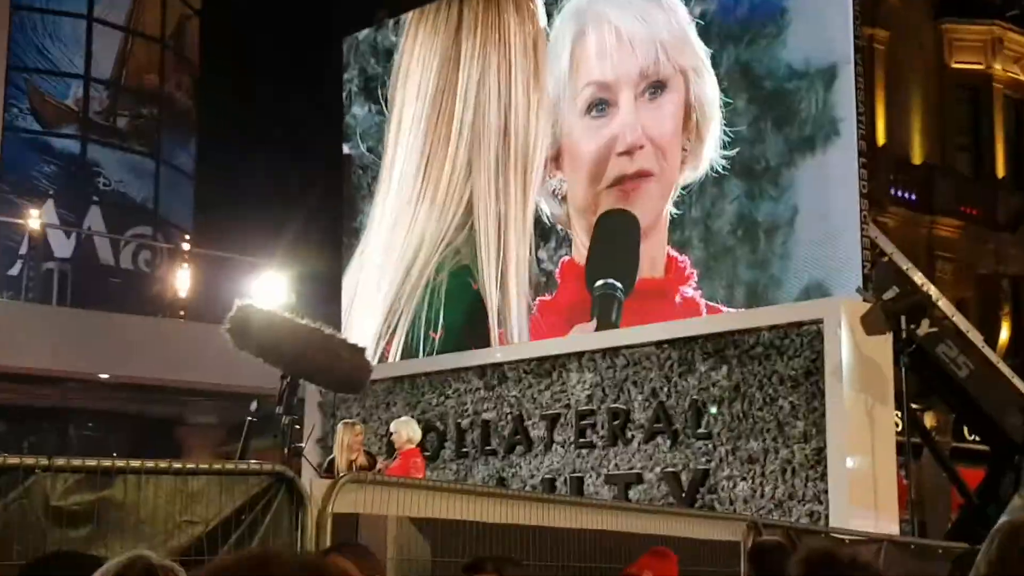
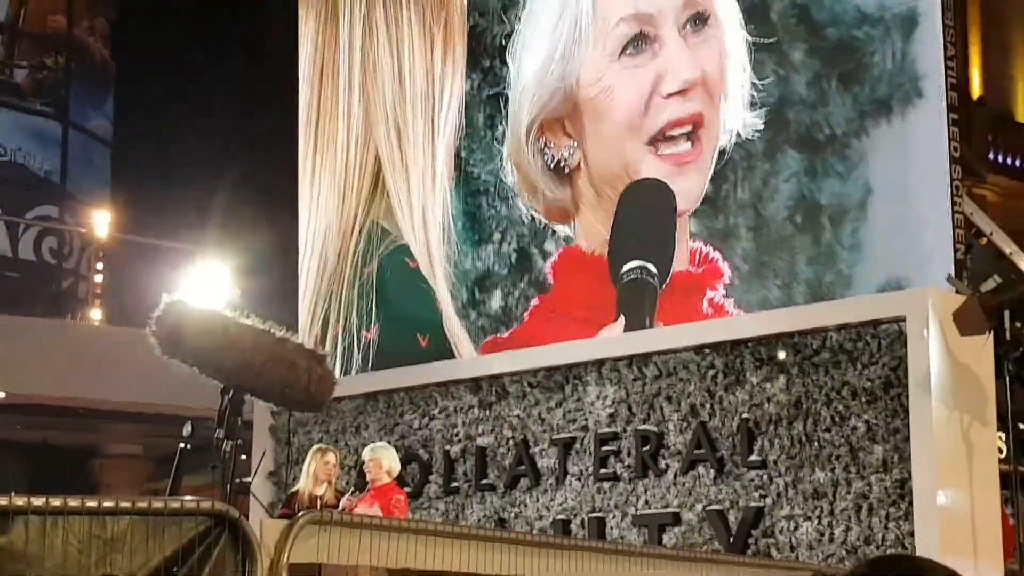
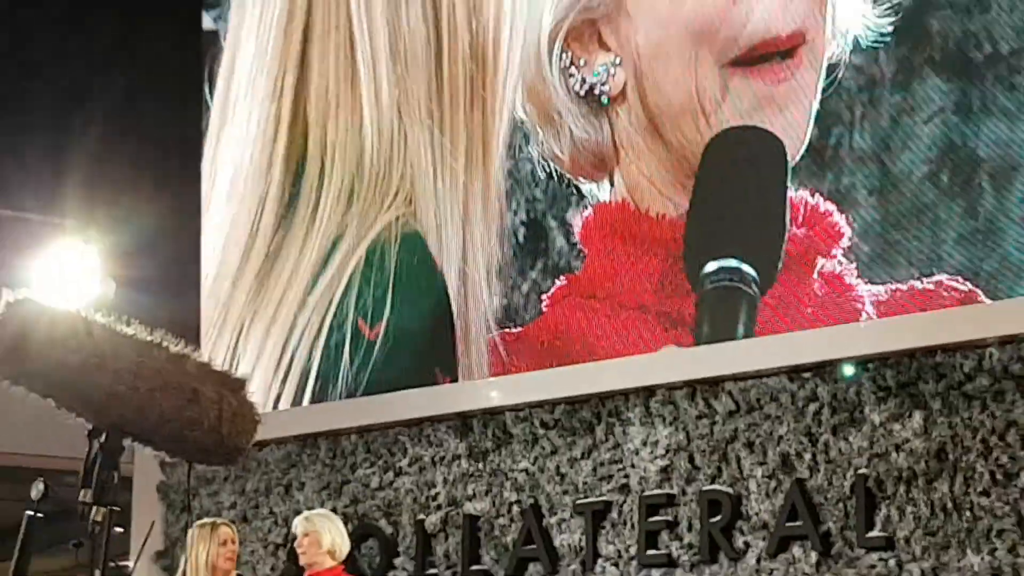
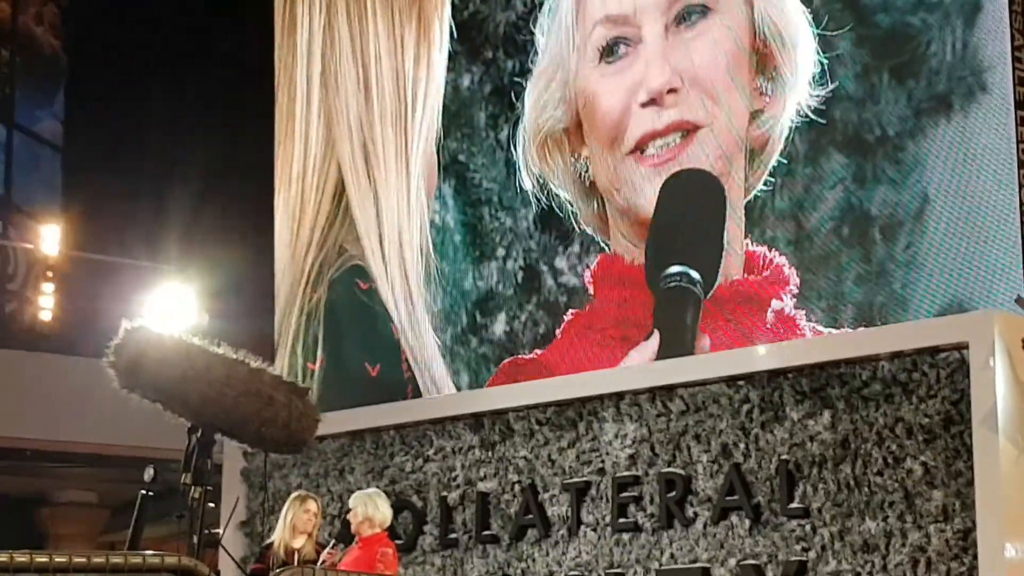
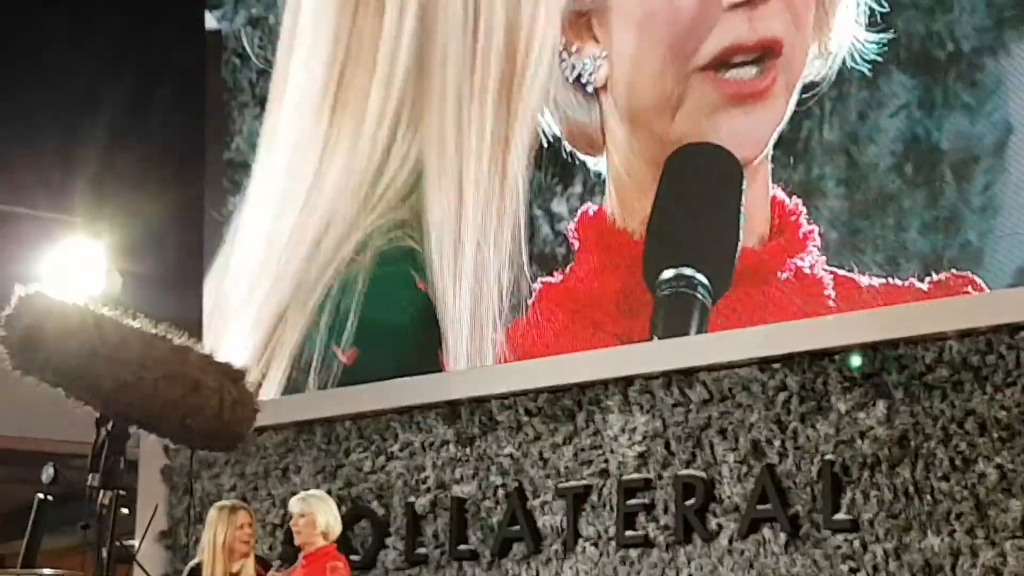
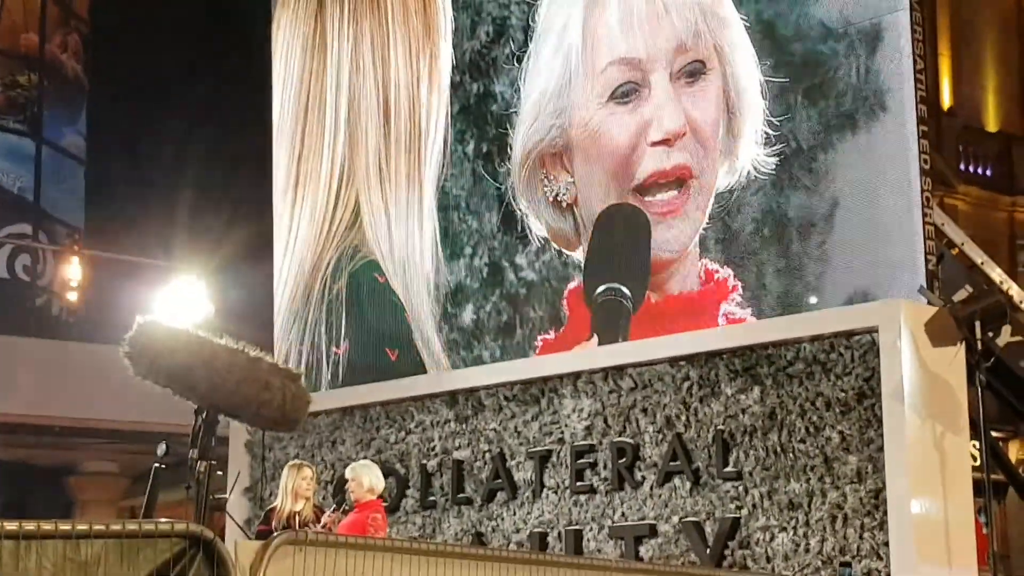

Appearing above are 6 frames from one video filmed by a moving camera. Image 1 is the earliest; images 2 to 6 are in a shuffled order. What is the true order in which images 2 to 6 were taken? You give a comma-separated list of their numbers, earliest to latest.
5, 3, 4, 2, 6
